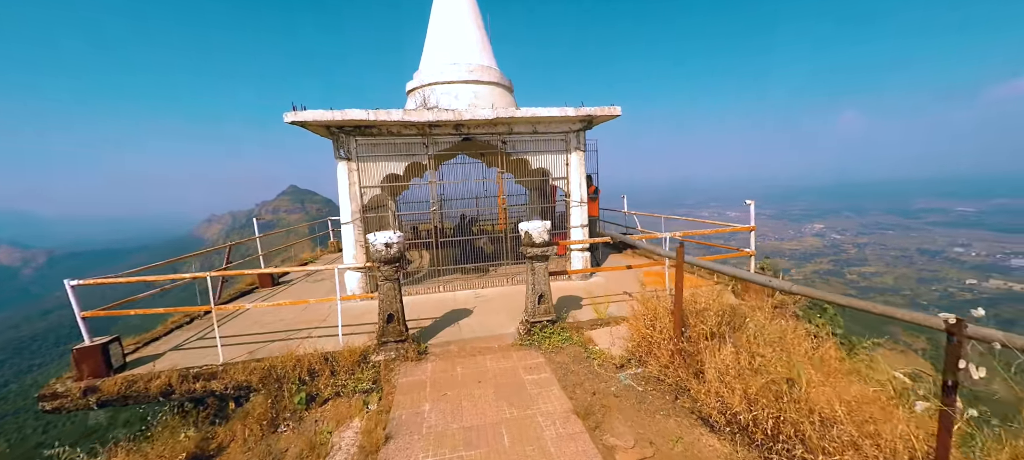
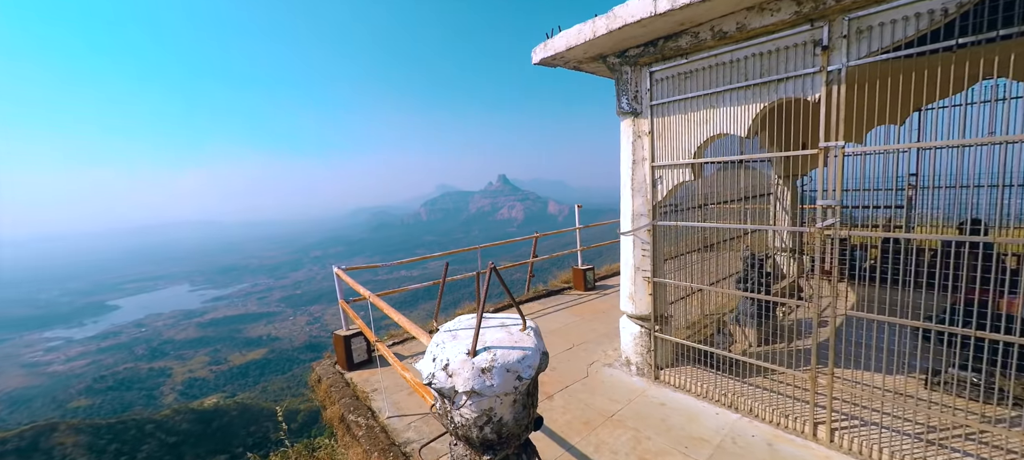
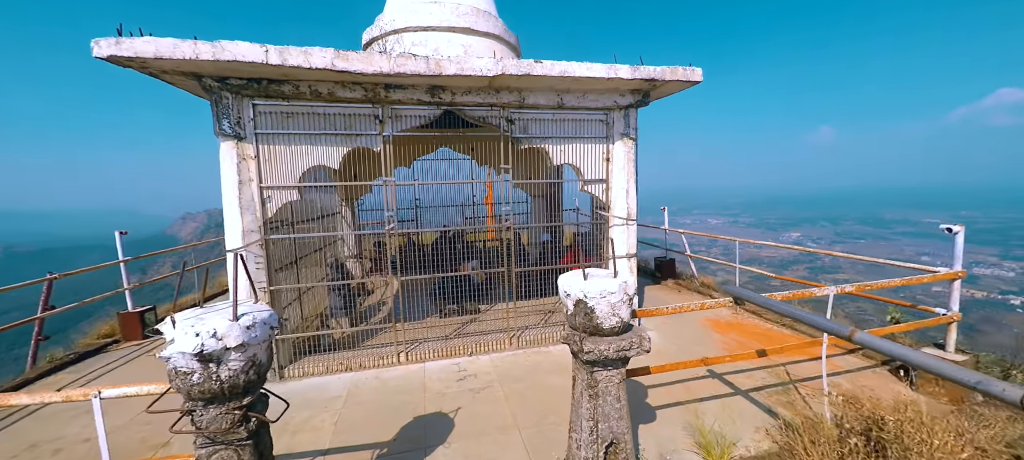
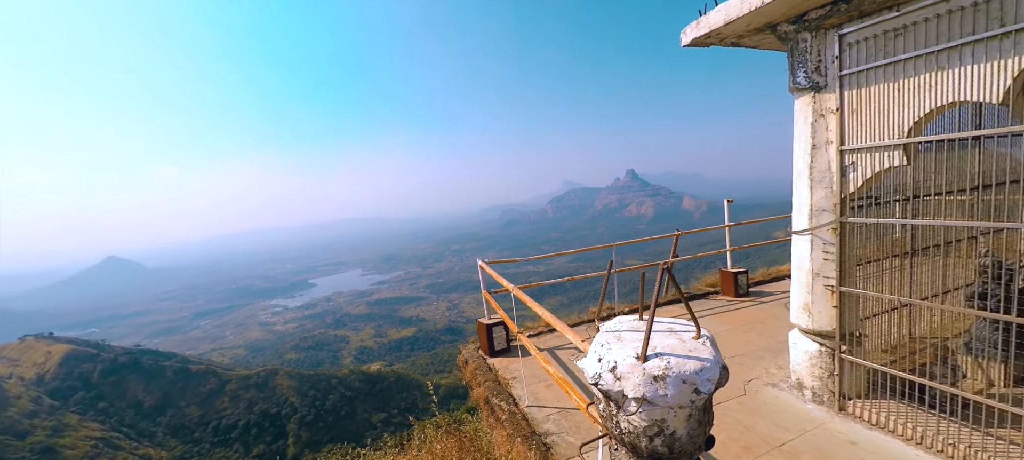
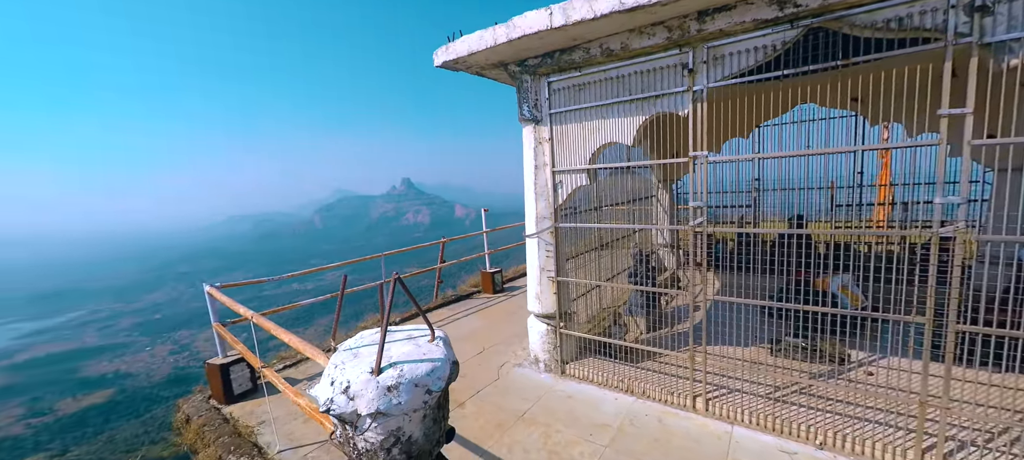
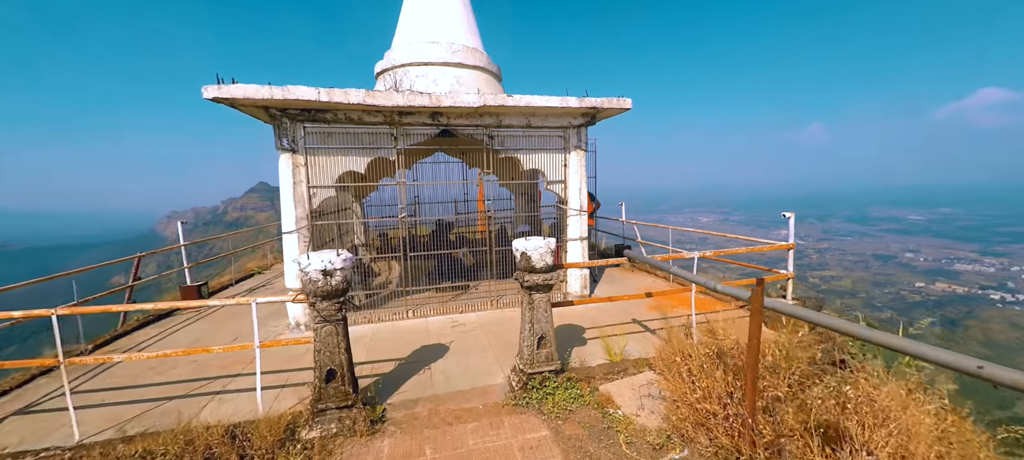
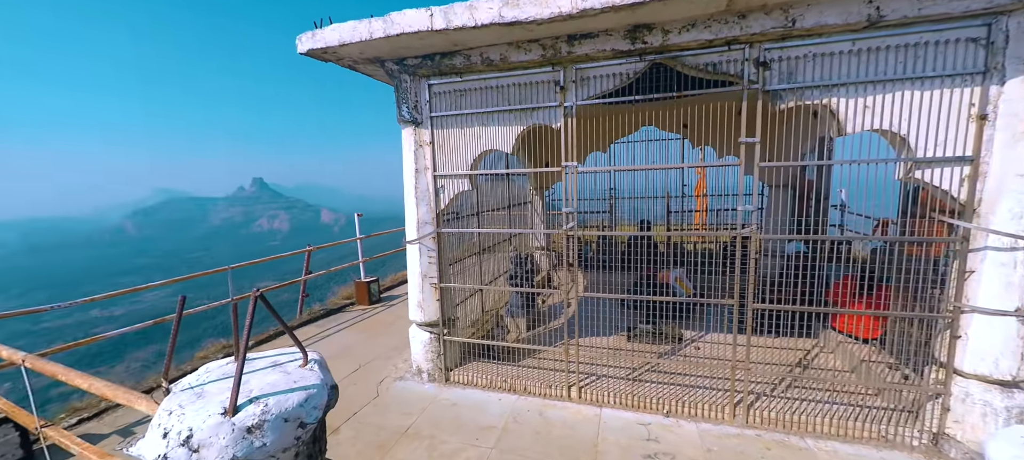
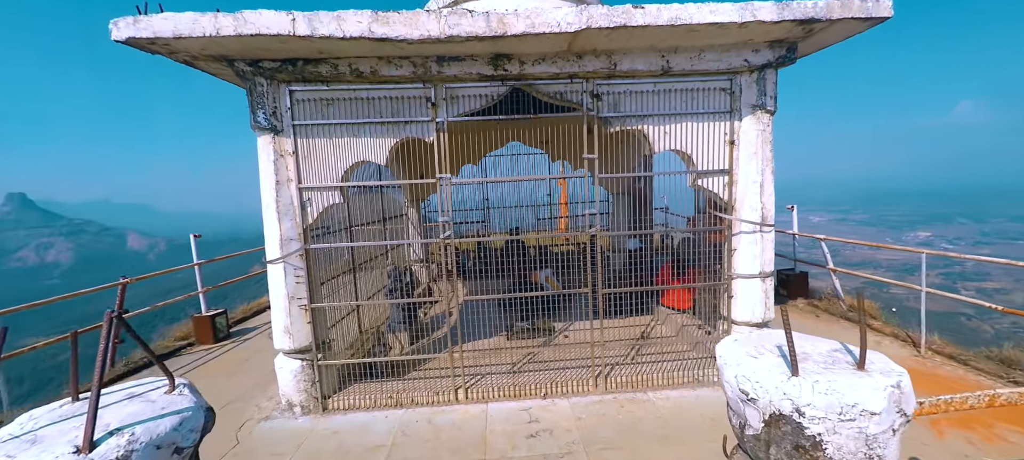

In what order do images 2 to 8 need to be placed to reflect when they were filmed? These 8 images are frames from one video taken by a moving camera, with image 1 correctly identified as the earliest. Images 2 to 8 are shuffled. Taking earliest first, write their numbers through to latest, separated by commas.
6, 3, 8, 7, 5, 2, 4
